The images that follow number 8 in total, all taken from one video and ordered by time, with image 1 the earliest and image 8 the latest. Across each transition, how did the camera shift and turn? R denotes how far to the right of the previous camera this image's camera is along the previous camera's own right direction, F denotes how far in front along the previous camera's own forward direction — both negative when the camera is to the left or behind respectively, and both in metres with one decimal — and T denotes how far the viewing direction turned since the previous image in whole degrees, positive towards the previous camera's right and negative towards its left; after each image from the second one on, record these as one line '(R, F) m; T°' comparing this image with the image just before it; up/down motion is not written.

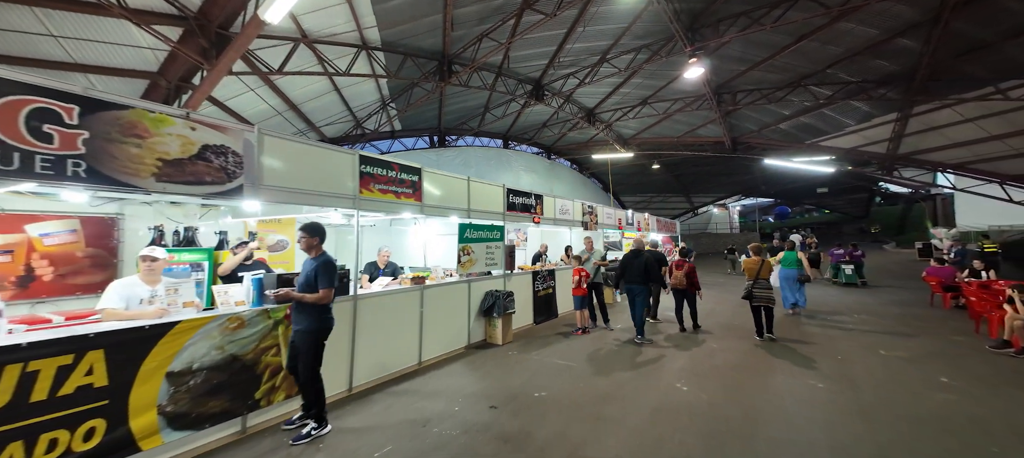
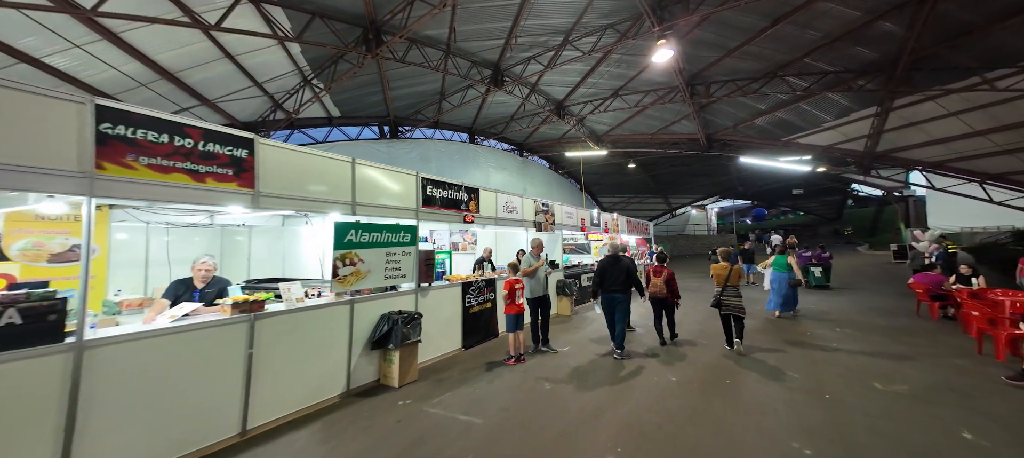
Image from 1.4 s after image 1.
(+0.9, +1.2) m; +3°
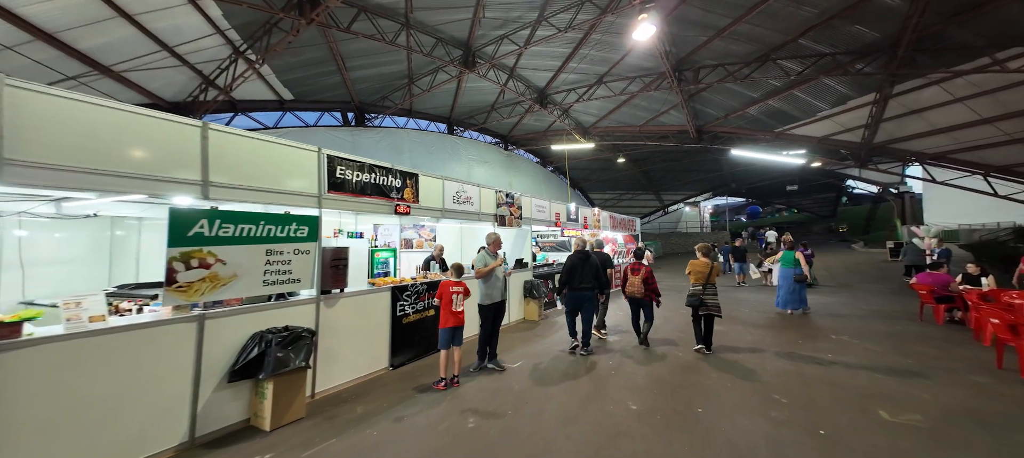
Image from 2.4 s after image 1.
(+0.7, +0.9) m; +1°
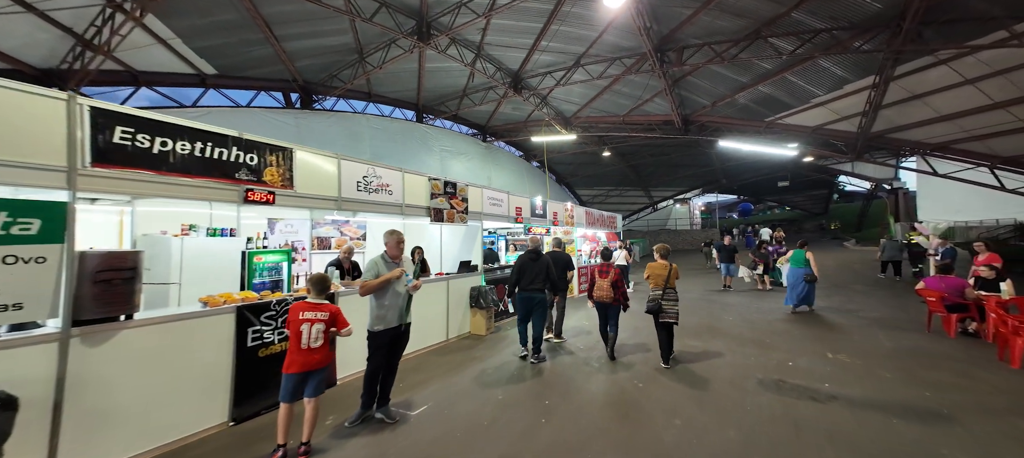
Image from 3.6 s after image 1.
(+0.9, +1.1) m; +1°
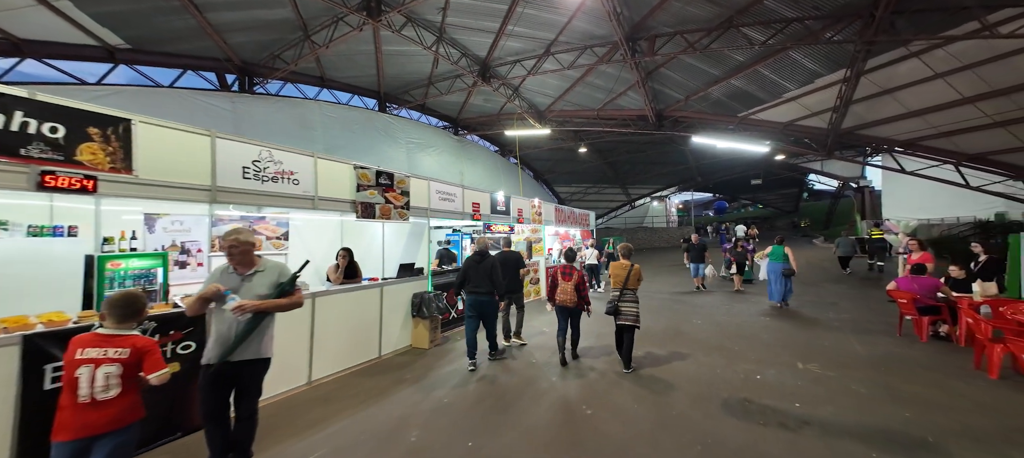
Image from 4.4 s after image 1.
(+0.6, +0.6) m; +3°
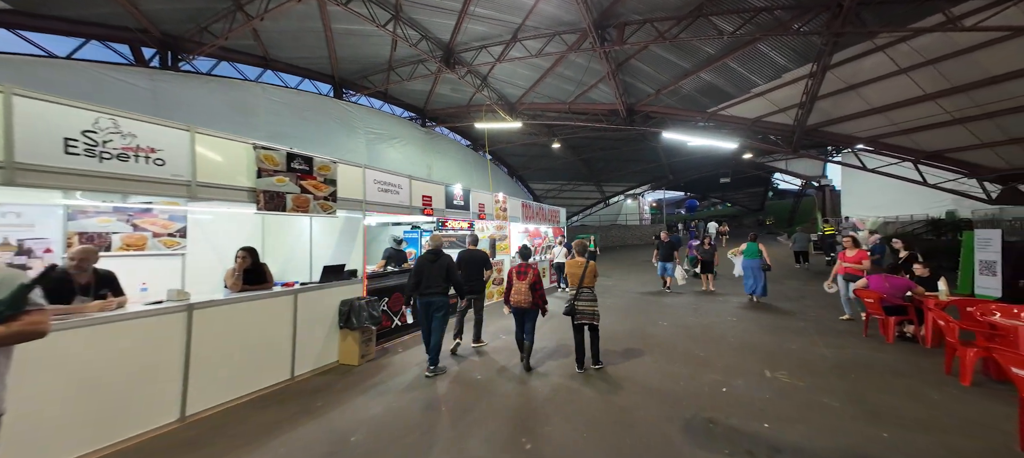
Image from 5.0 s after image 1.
(+0.5, +0.6) m; +4°
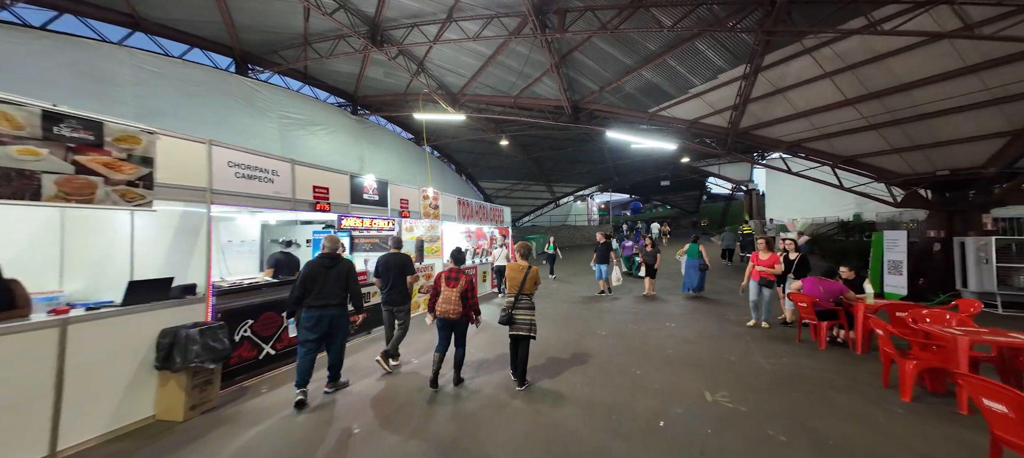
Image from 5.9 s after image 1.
(+0.6, +0.8) m; +8°
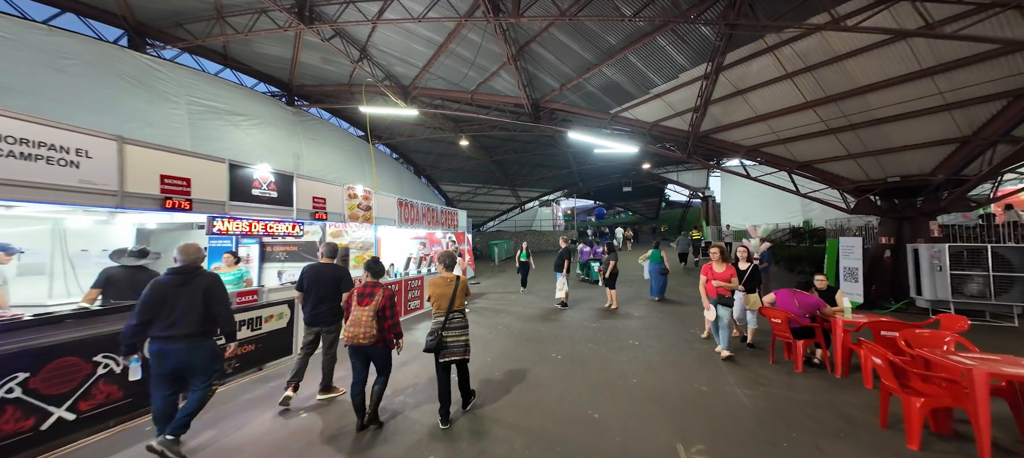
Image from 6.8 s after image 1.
(+0.4, +0.9) m; +6°
